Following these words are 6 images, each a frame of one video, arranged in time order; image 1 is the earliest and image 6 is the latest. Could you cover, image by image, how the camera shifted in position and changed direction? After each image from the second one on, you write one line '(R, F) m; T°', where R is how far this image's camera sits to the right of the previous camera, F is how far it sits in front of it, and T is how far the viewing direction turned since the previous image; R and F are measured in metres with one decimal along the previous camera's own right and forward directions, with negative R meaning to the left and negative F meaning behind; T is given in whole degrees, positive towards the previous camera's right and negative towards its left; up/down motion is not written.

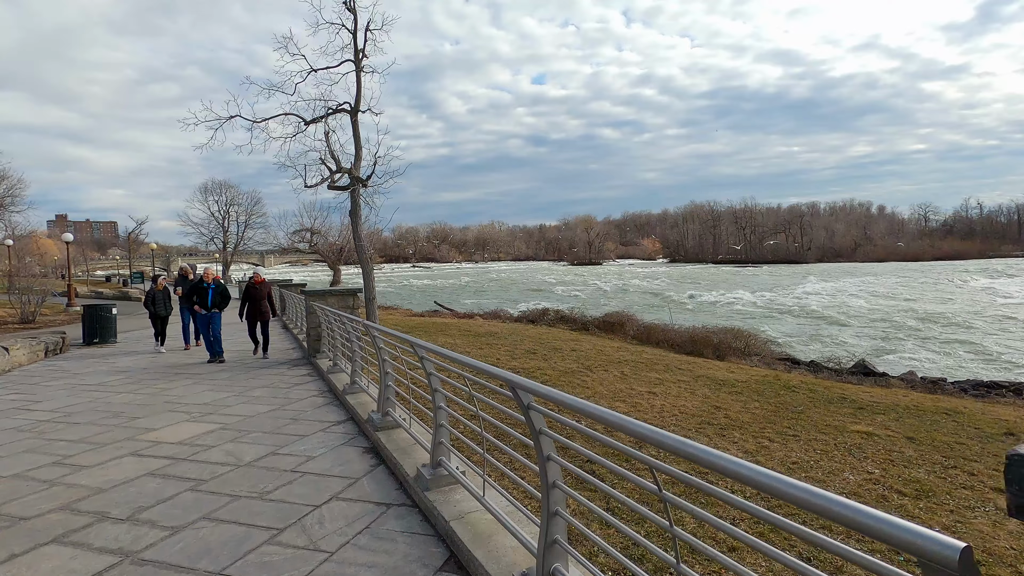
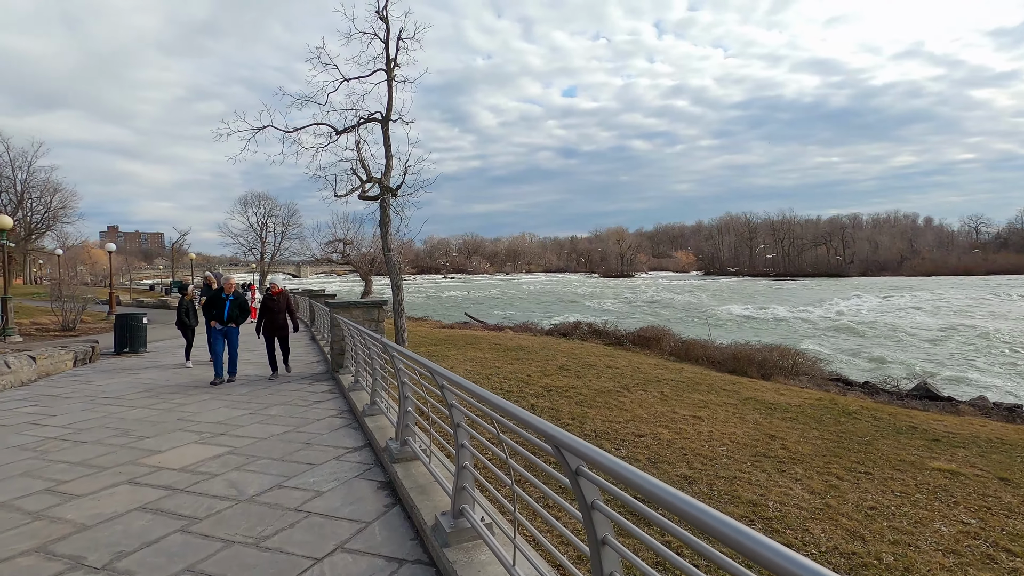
(0.0, +0.5) m; -3°
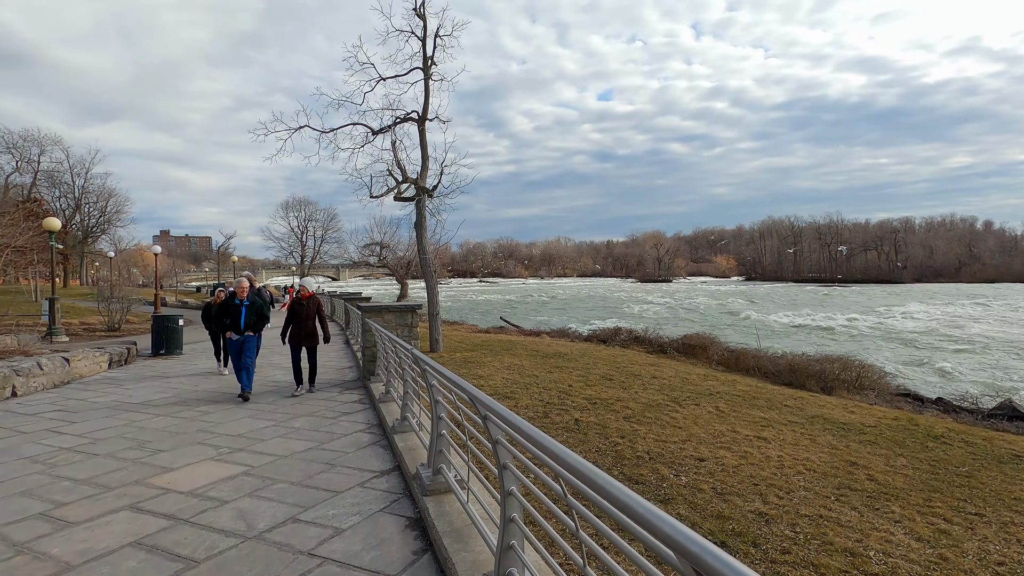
(-0.1, +0.6) m; -4°
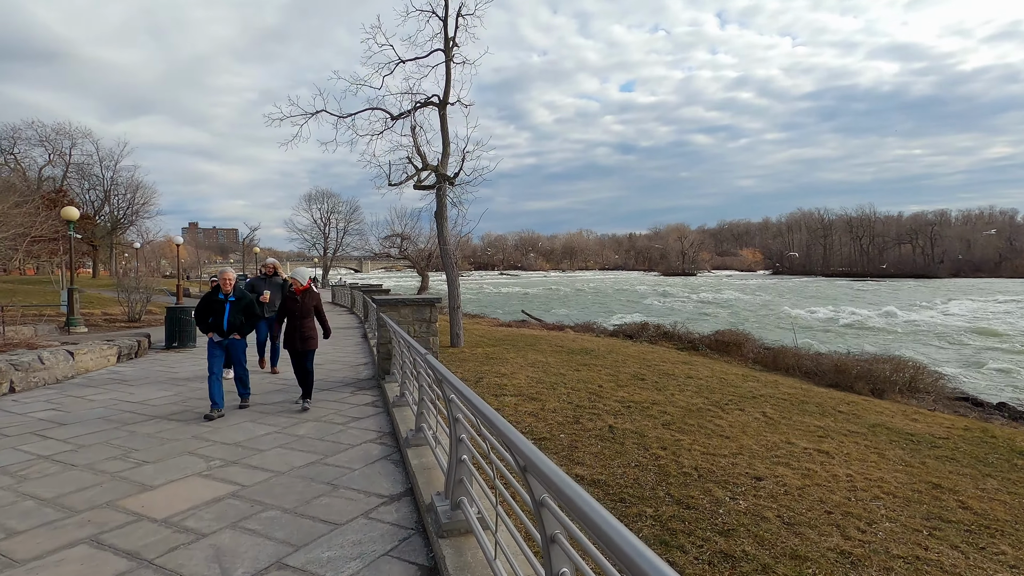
(-0.1, +0.7) m; -2°
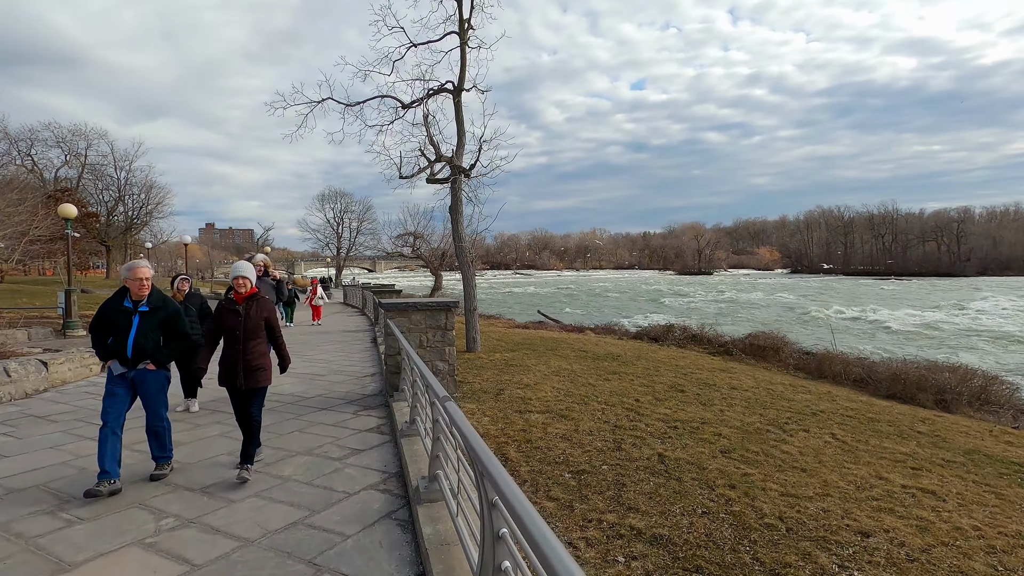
(-0.2, +1.1) m; -1°
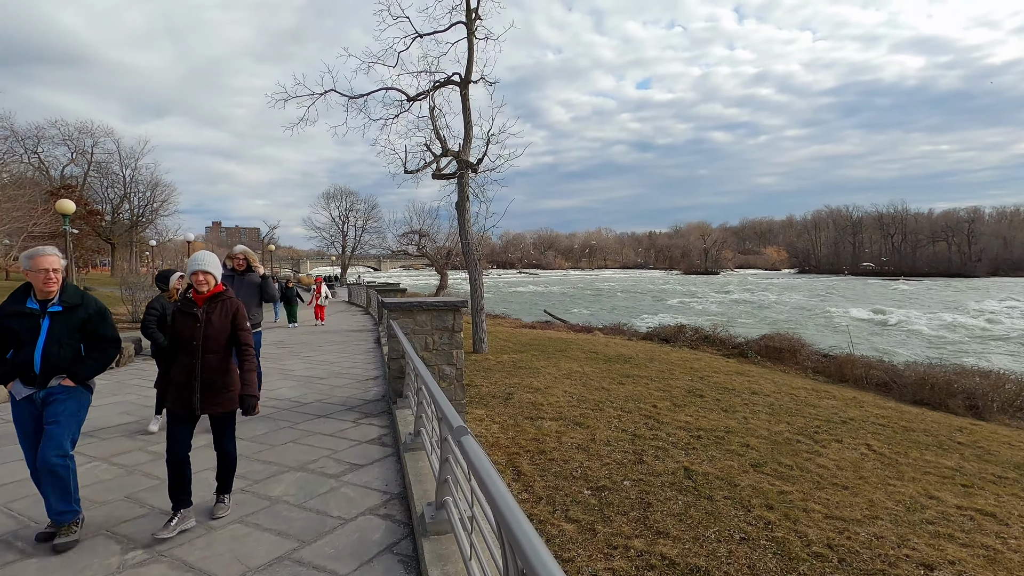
(-0.1, +0.5) m; -1°
